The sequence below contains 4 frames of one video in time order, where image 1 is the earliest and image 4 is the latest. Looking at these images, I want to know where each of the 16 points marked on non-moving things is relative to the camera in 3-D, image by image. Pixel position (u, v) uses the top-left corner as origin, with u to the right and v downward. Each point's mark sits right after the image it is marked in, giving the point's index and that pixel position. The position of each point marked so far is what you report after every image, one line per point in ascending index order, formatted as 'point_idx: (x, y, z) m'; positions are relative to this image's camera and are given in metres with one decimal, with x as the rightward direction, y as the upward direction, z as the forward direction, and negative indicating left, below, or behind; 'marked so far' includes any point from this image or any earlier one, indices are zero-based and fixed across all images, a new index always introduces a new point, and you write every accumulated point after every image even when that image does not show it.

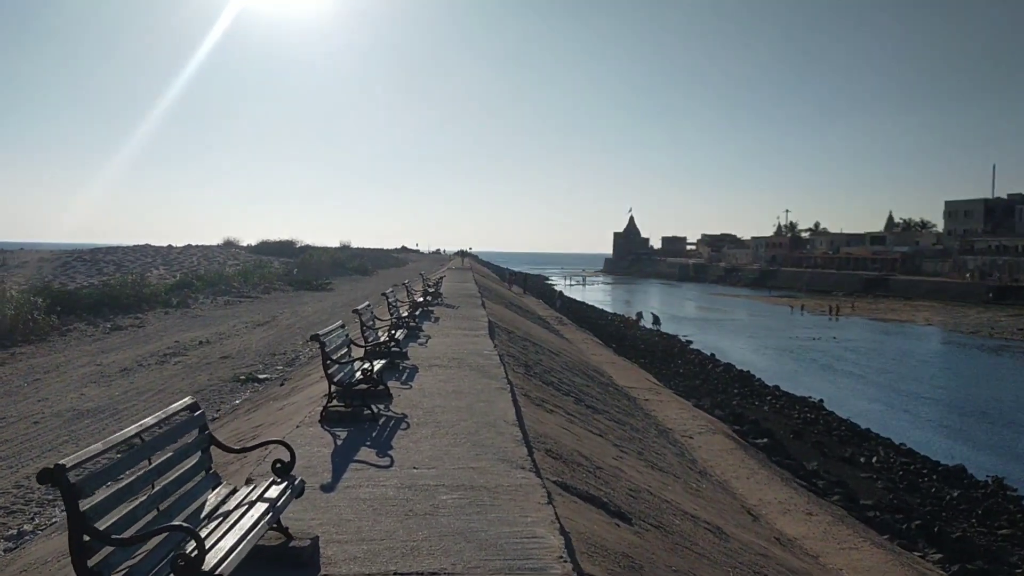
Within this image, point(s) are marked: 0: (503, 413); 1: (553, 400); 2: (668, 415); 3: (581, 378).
0: (-0.1, -0.9, +5.4) m
1: (+0.5, -1.2, +7.6) m
2: (+2.7, -2.2, +12.3) m
3: (+1.1, -1.5, +11.7) m
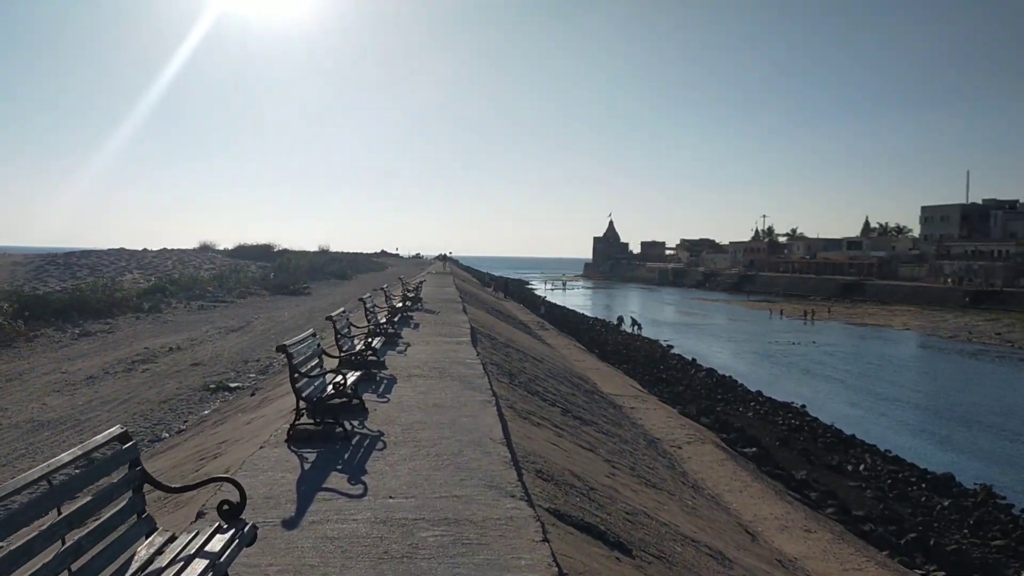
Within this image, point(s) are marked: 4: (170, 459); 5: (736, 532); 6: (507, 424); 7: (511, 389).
0: (-0.2, -1.0, +5.0) m
1: (+0.3, -1.3, +7.2) m
2: (+2.4, -2.3, +11.9) m
3: (+0.9, -1.5, +11.3) m
4: (-3.2, -1.6, +6.7) m
5: (+1.9, -2.1, +6.2) m
6: (0.0, -1.0, +5.4) m
7: (0.0, -1.1, +7.6) m
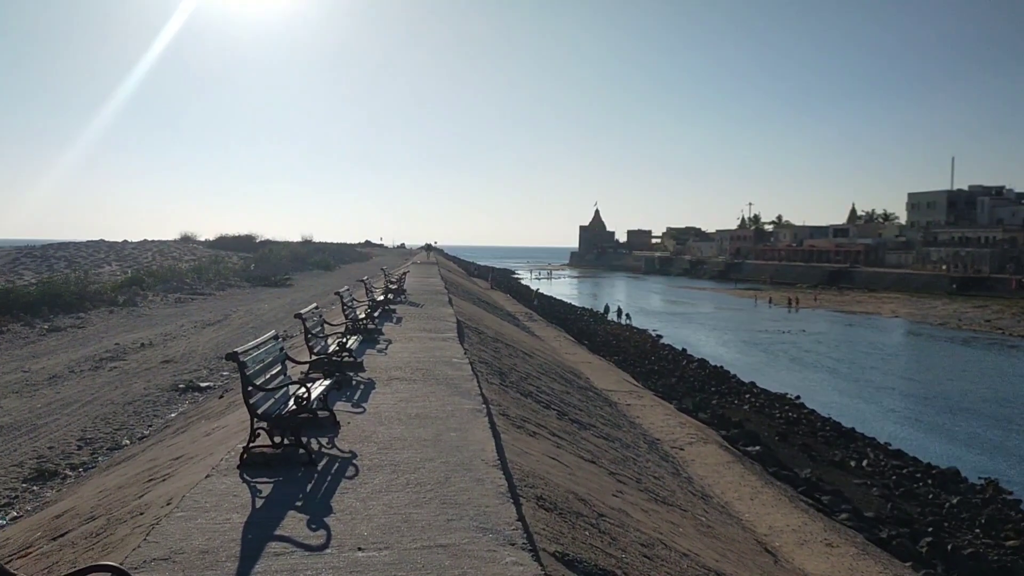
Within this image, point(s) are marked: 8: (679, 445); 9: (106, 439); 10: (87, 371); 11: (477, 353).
0: (-0.2, -1.0, +4.3) m
1: (+0.2, -1.2, +6.5) m
2: (+2.2, -2.1, +11.3) m
3: (+0.7, -1.4, +10.6) m
4: (-3.3, -1.6, +5.9) m
5: (+1.9, -2.0, +5.5) m
6: (-0.1, -1.0, +4.7) m
7: (-0.1, -1.0, +6.8) m
8: (+2.3, -2.2, +9.9) m
9: (-4.9, -1.8, +8.6) m
10: (-7.6, -1.5, +12.7) m
11: (-0.4, -0.8, +8.8) m
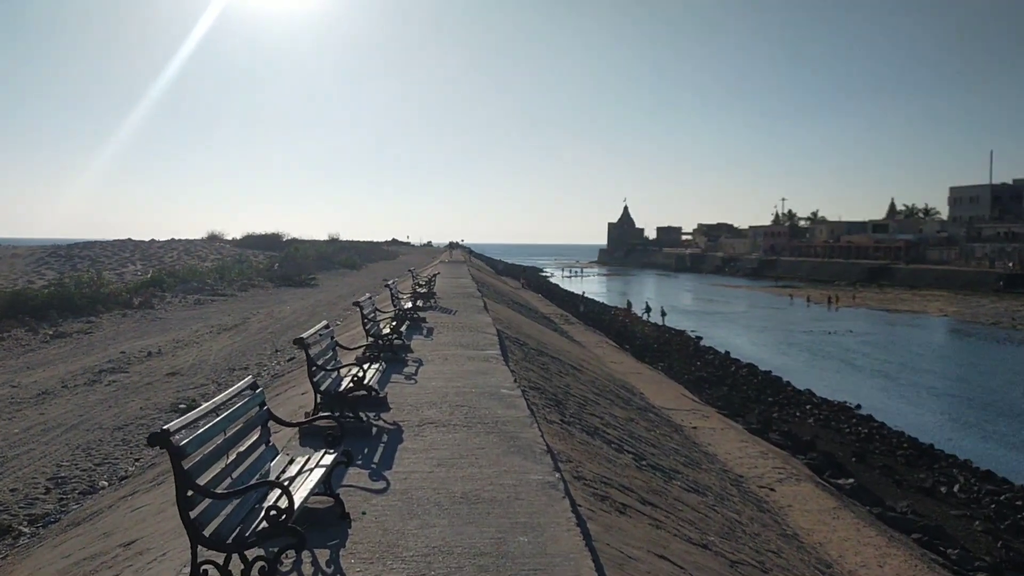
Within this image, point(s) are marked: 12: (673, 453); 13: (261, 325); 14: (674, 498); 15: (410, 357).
0: (+0.2, -1.1, +2.7) m
1: (+0.7, -1.3, +4.8) m
2: (+2.9, -2.2, +9.6) m
3: (+1.4, -1.5, +9.0) m
4: (-2.8, -1.7, +4.4) m
5: (+2.4, -2.1, +3.8) m
6: (+0.4, -1.1, +3.0) m
7: (+0.4, -1.1, +5.2) m
8: (+3.0, -2.3, +8.2) m
9: (-4.3, -1.9, +7.2) m
10: (-6.9, -1.6, +11.4) m
11: (+0.1, -0.9, +7.2) m
12: (+1.7, -1.7, +7.4) m
13: (-6.3, -1.0, +17.7) m
14: (+1.2, -1.5, +5.2) m
15: (-1.0, -0.7, +7.3) m
